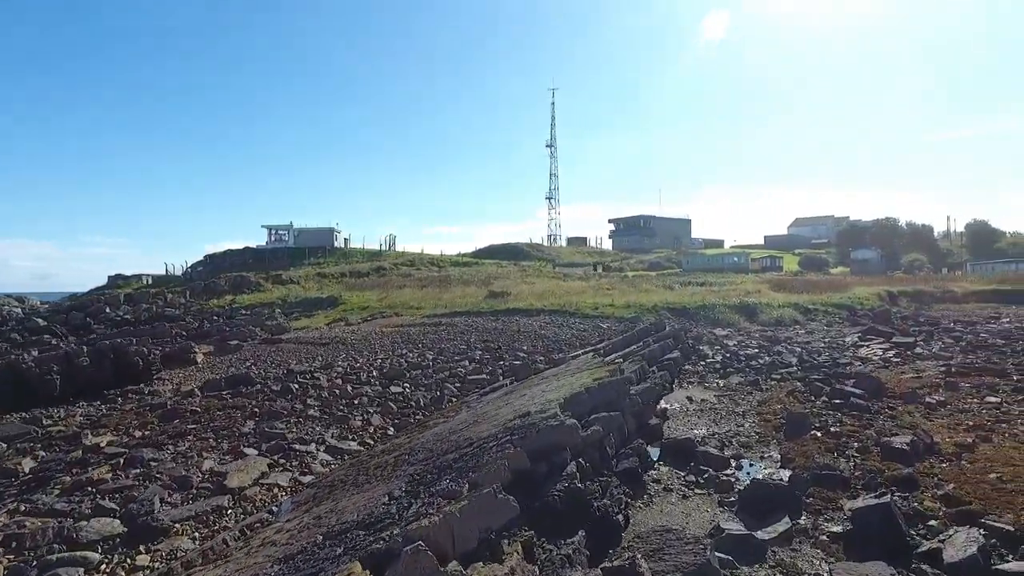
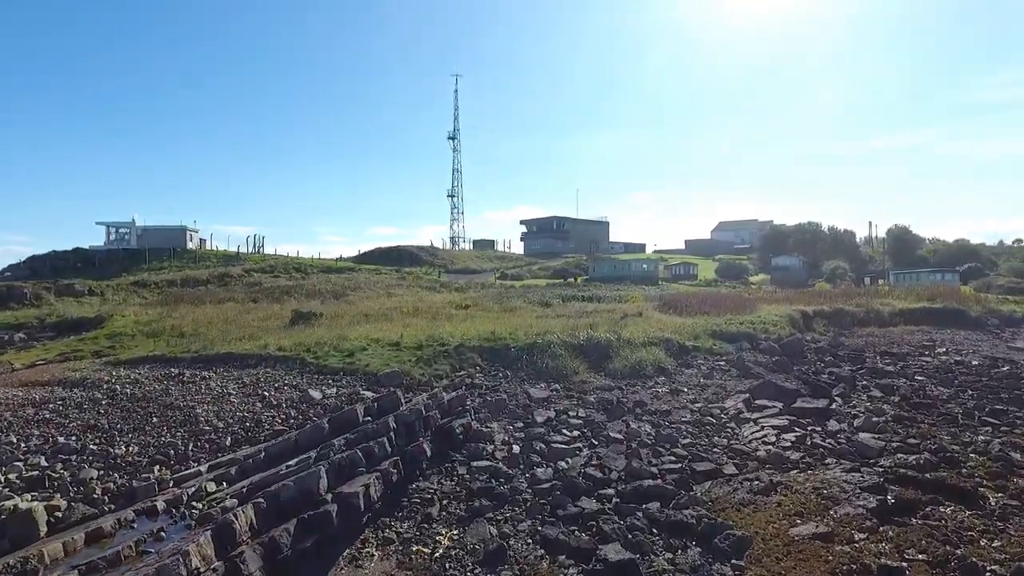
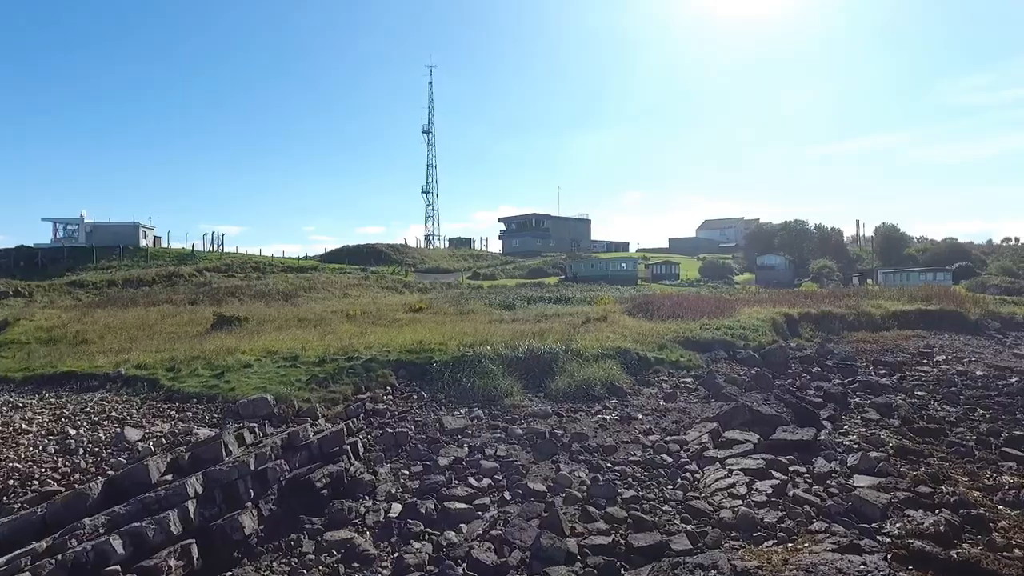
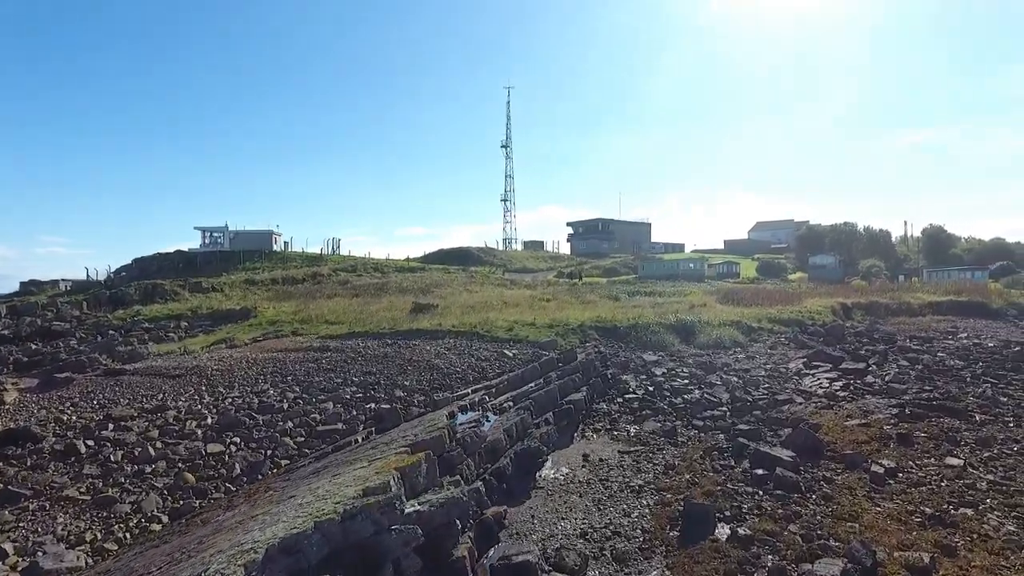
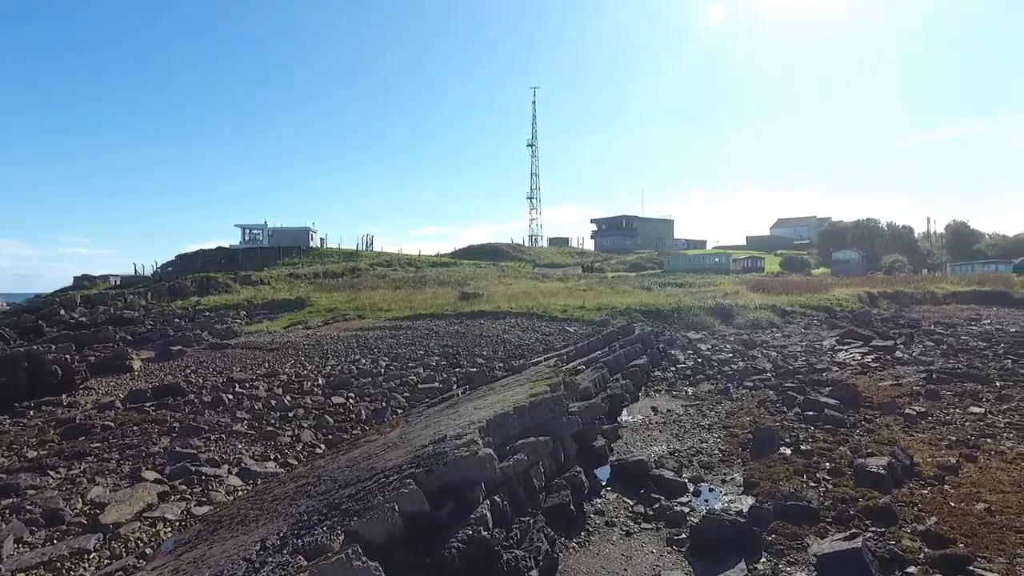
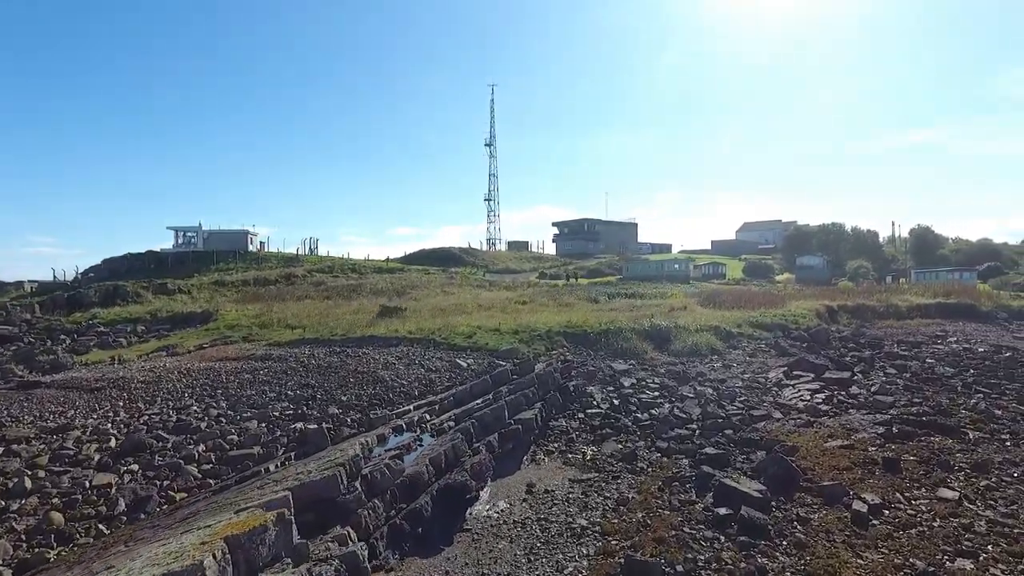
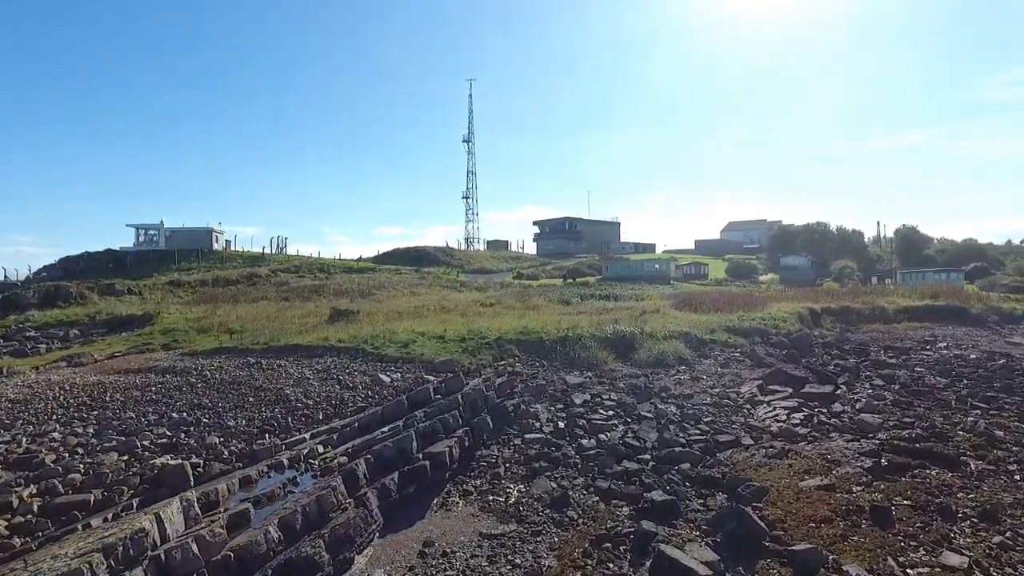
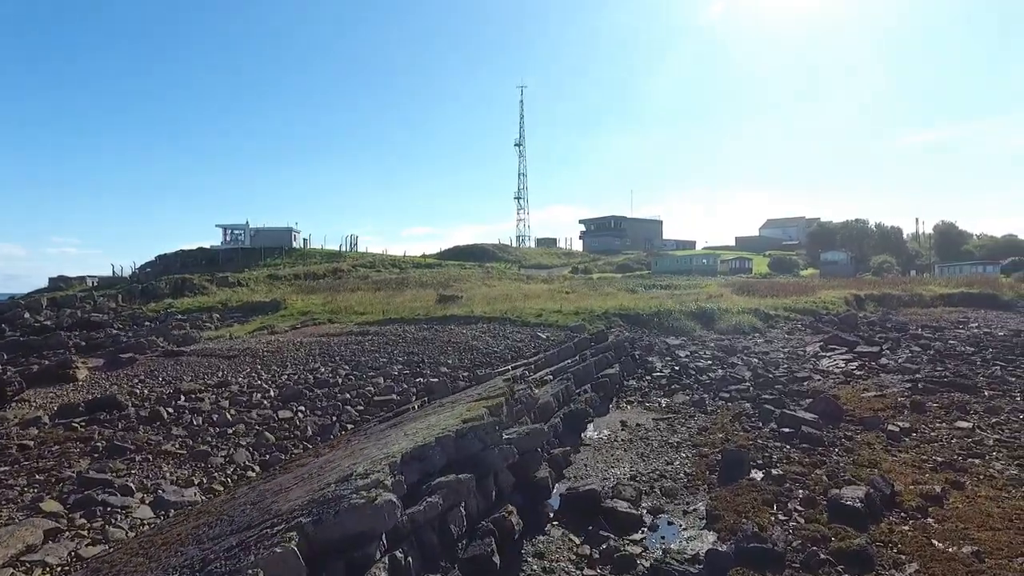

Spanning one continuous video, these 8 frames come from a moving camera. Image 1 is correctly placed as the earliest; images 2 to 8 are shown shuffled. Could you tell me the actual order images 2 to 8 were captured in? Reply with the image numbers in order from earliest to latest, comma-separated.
5, 8, 4, 6, 7, 2, 3
